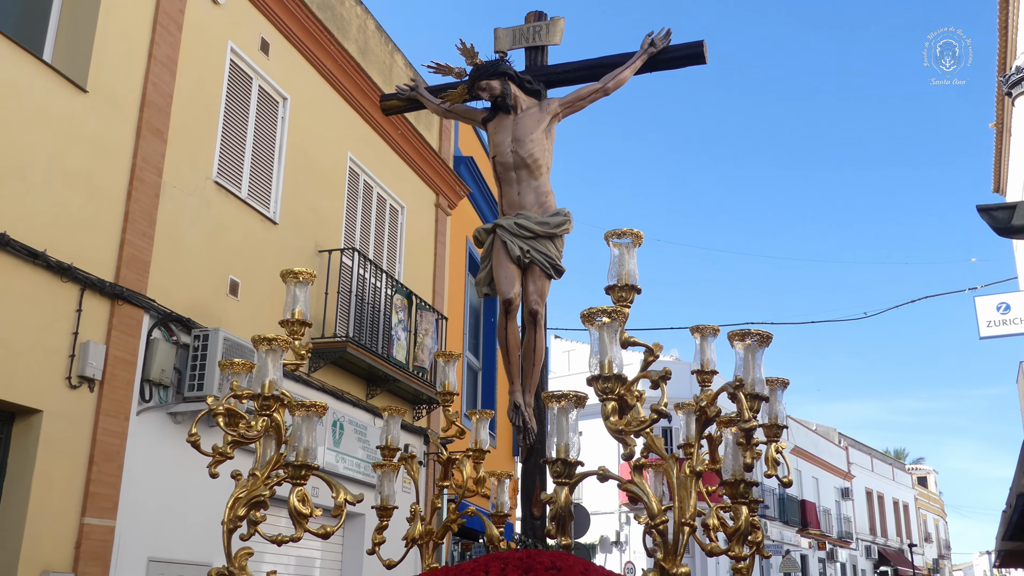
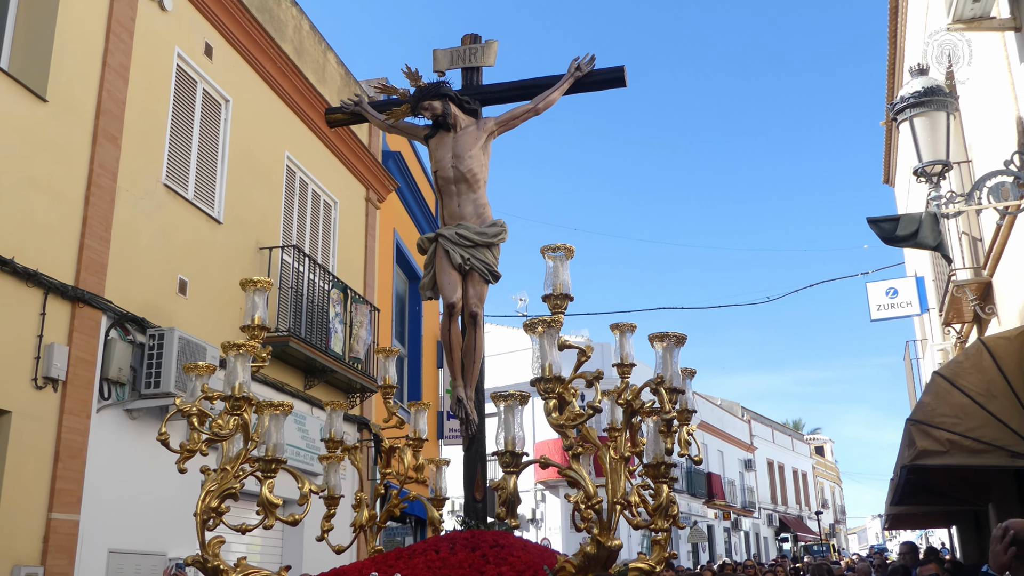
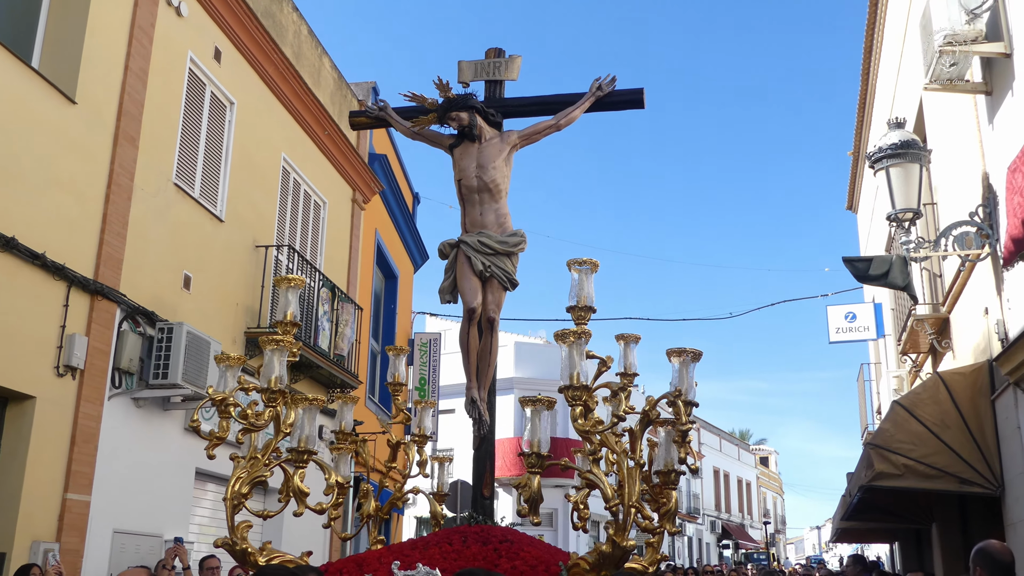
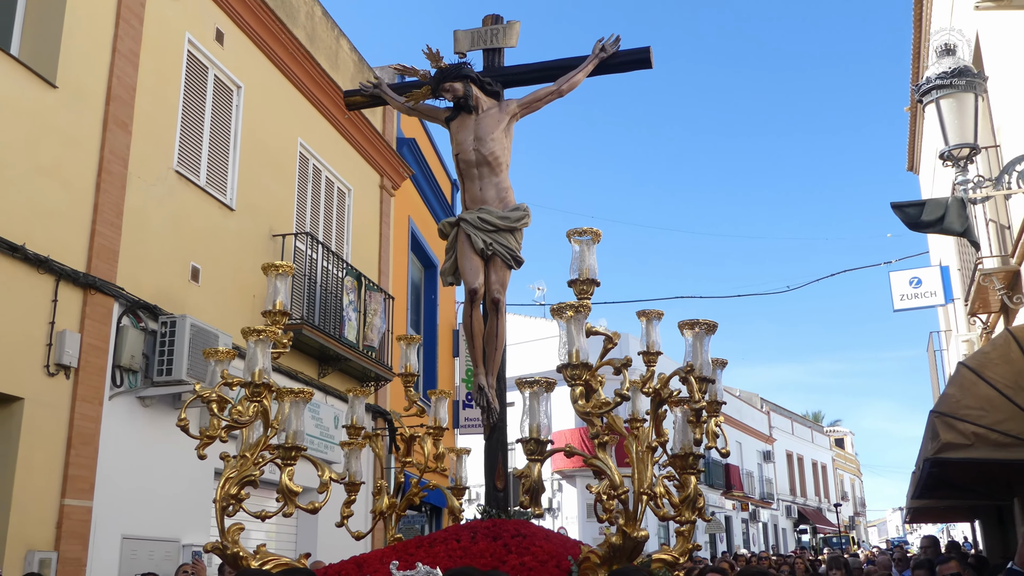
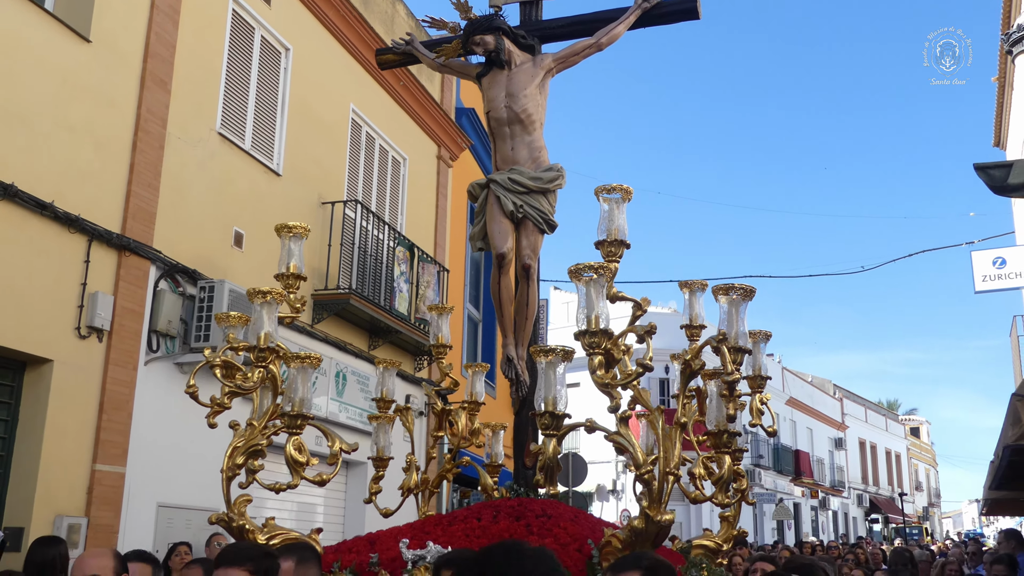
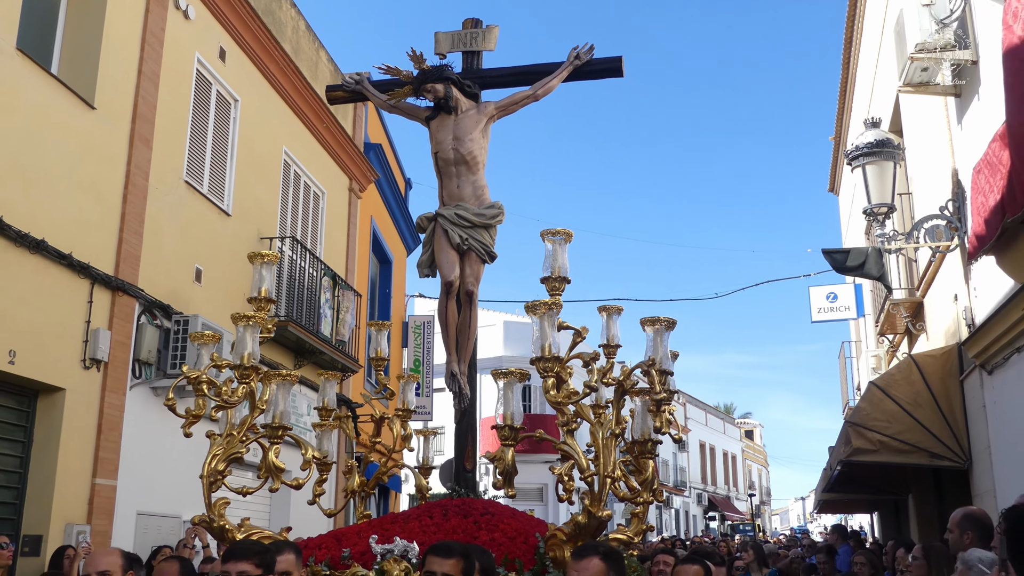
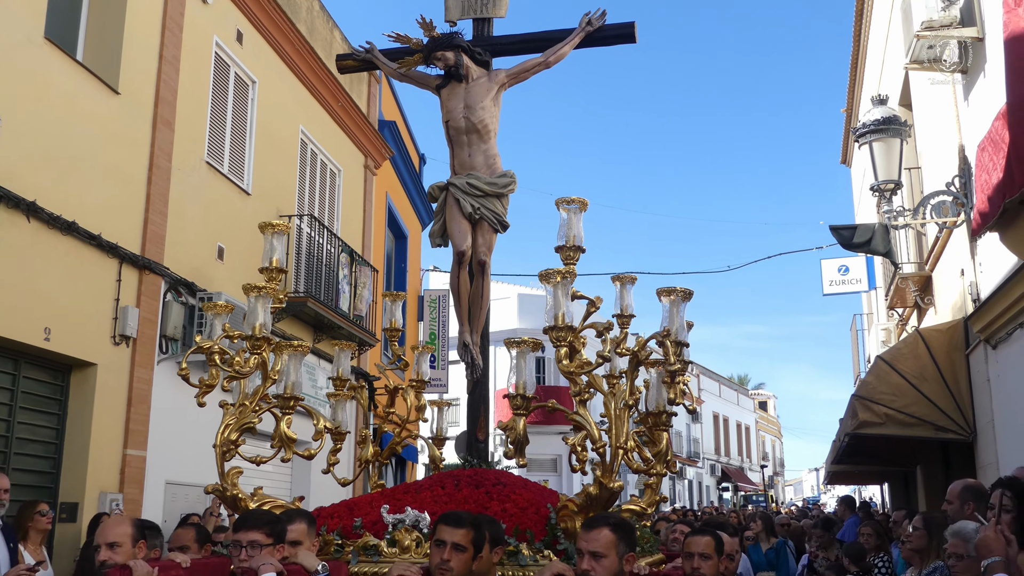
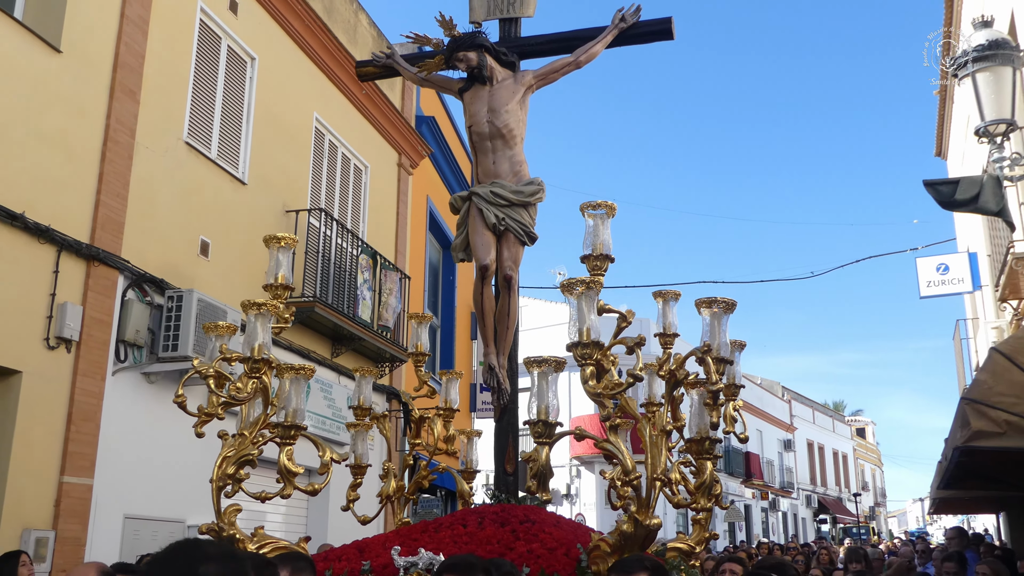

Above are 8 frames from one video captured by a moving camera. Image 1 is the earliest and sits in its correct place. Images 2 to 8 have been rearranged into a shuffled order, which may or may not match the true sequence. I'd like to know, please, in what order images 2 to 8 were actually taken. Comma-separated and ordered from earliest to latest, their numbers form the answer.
5, 8, 4, 2, 3, 6, 7
